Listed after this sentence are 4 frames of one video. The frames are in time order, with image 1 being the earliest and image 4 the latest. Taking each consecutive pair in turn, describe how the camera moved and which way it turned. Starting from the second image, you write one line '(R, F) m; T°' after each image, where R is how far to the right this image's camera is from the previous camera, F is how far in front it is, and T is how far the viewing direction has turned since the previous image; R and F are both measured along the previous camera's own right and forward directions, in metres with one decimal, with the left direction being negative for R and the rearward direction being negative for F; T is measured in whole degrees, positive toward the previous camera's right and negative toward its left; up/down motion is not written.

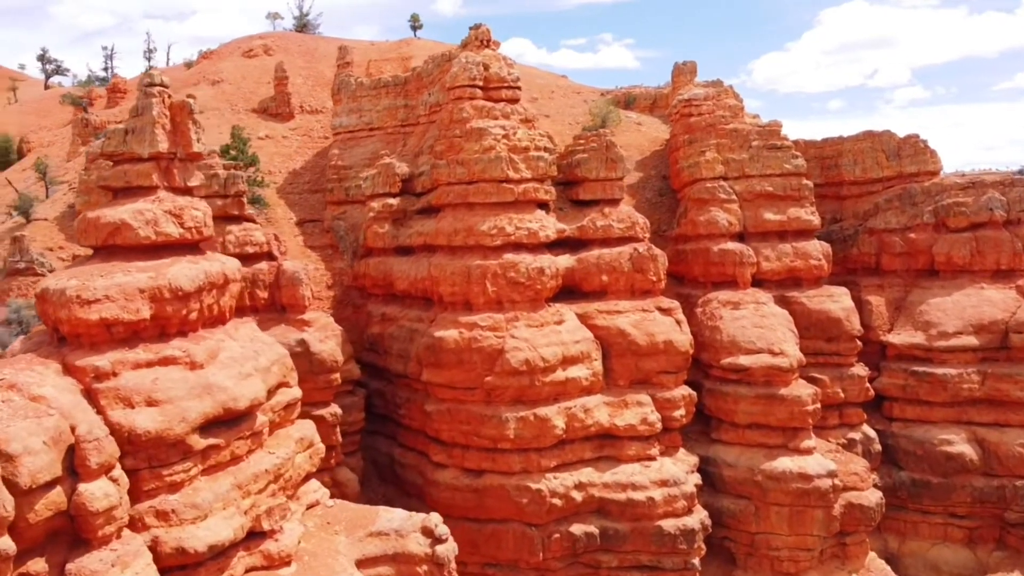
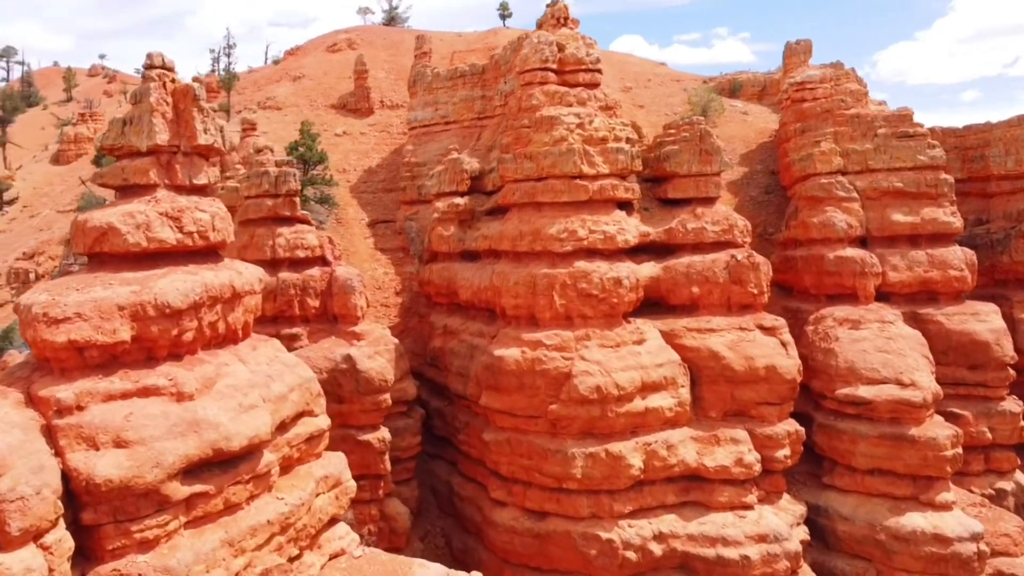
(+0.5, +1.7) m; -8°
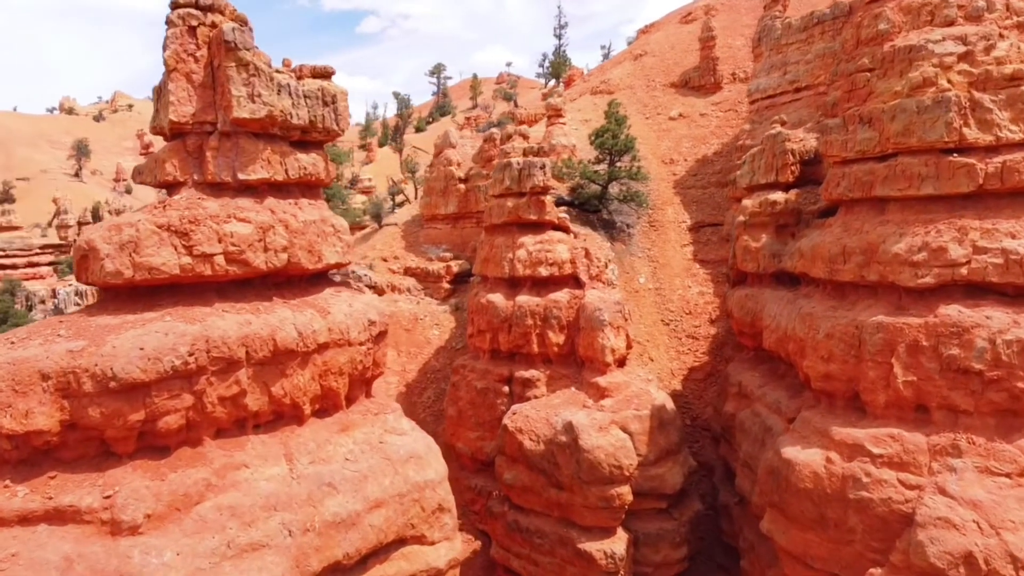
(+0.9, +4.0) m; -29°
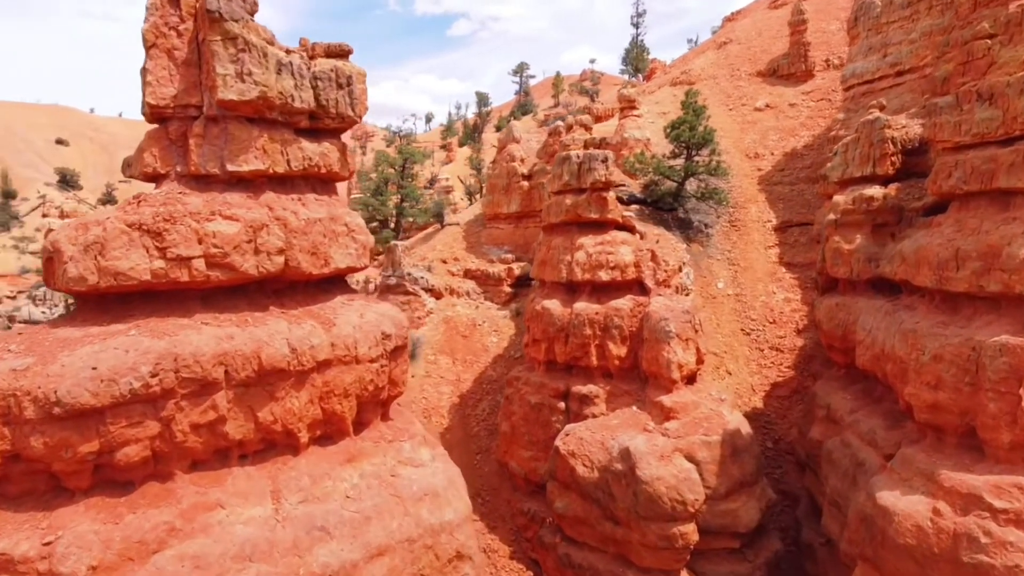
(+0.3, +0.8) m; -6°
